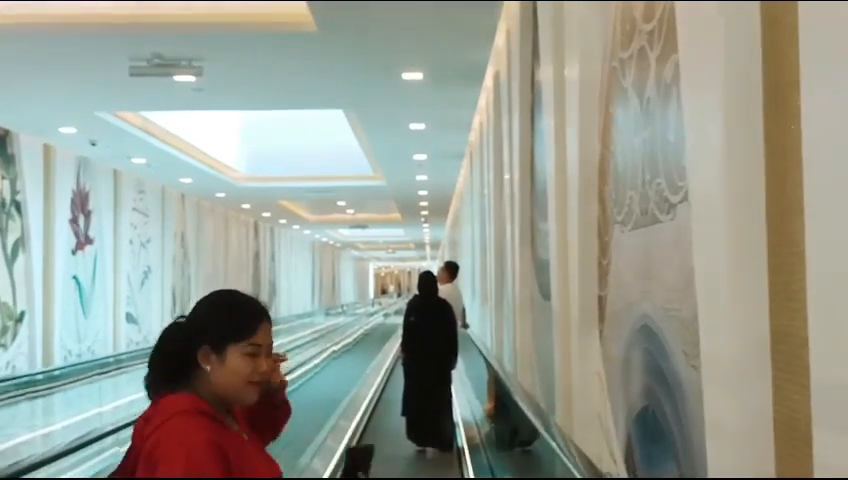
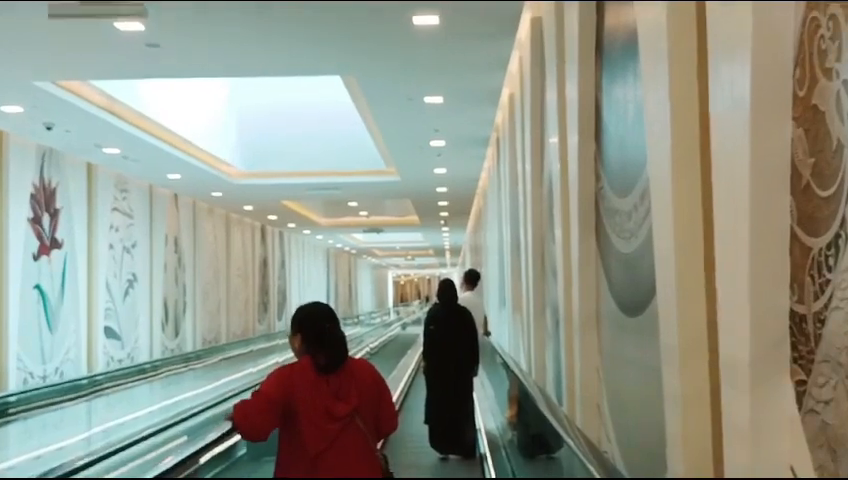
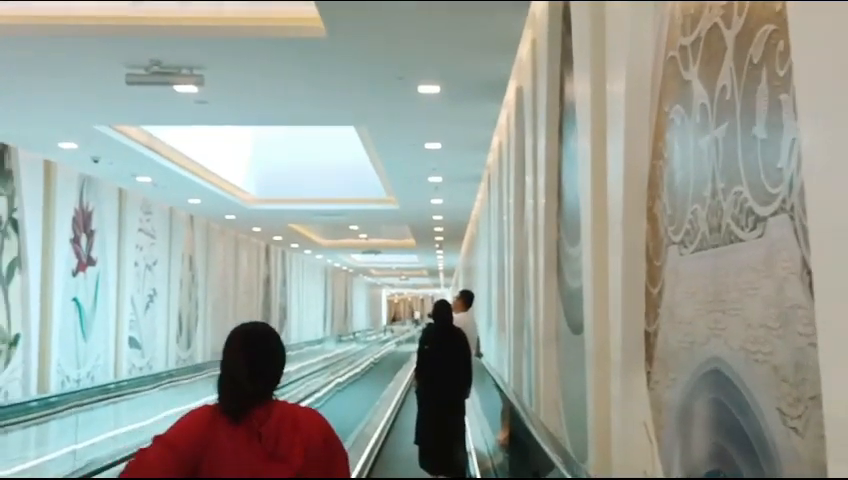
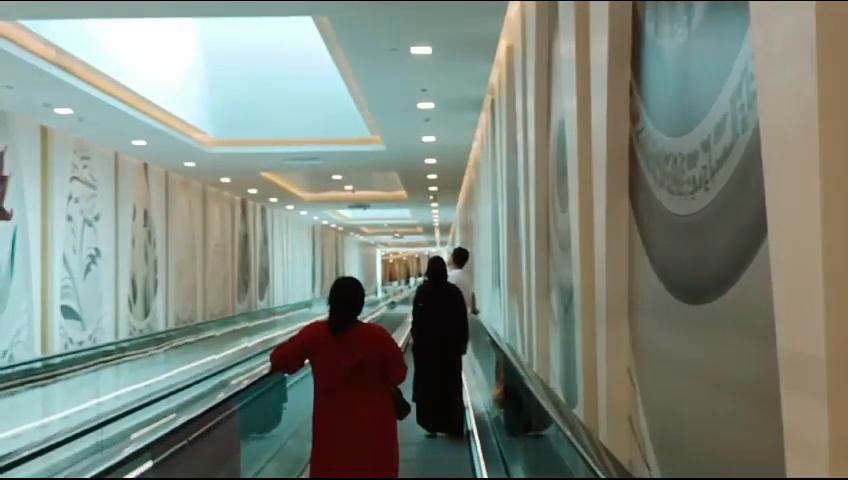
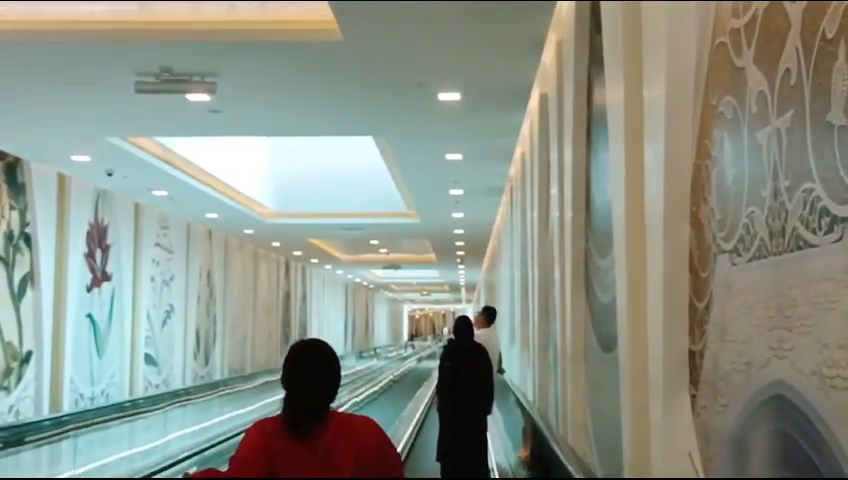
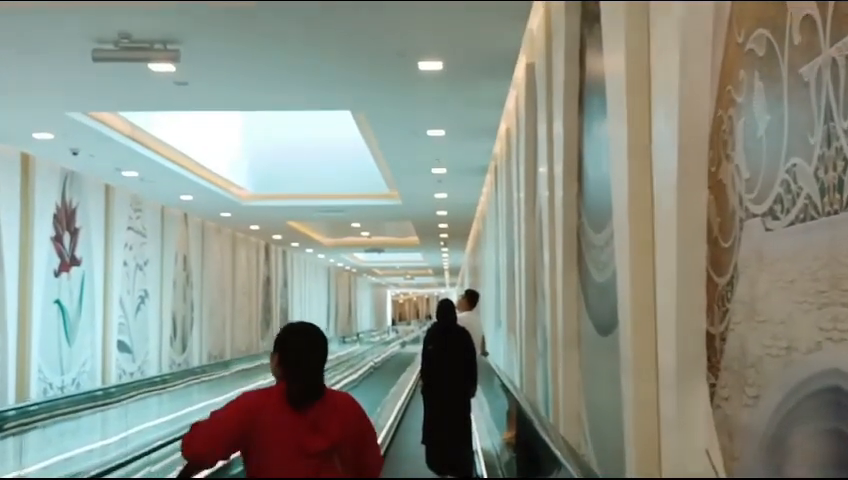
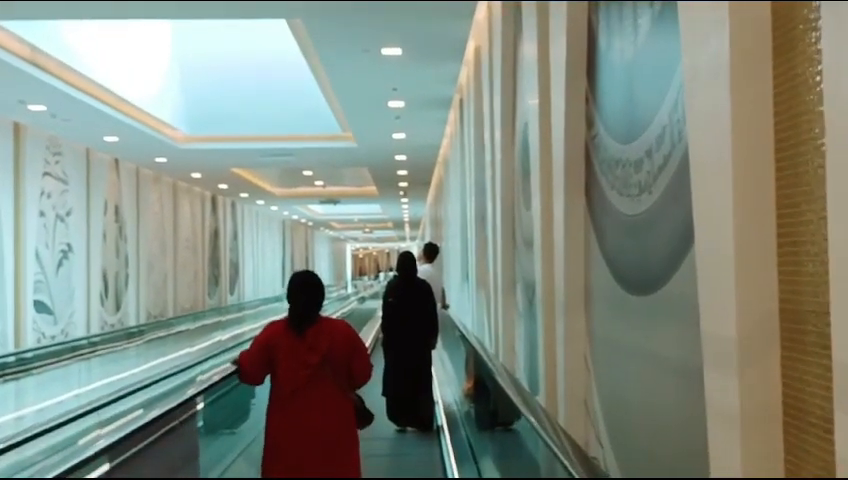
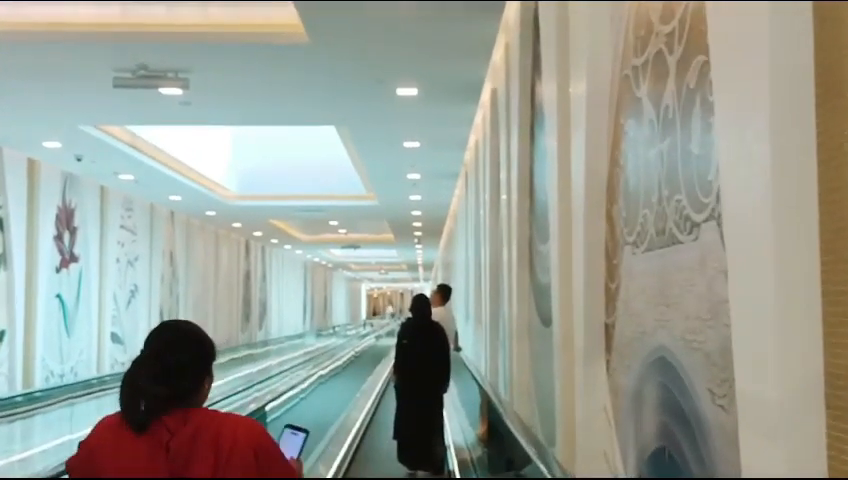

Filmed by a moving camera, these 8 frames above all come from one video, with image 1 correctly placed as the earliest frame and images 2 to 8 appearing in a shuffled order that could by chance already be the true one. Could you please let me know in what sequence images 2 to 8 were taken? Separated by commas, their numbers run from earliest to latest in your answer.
8, 3, 5, 6, 2, 7, 4
